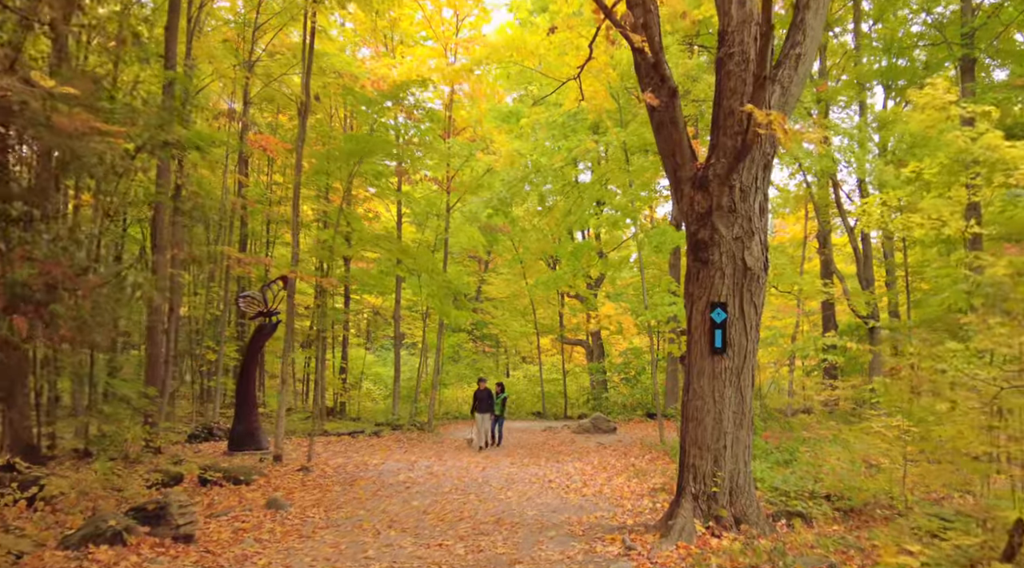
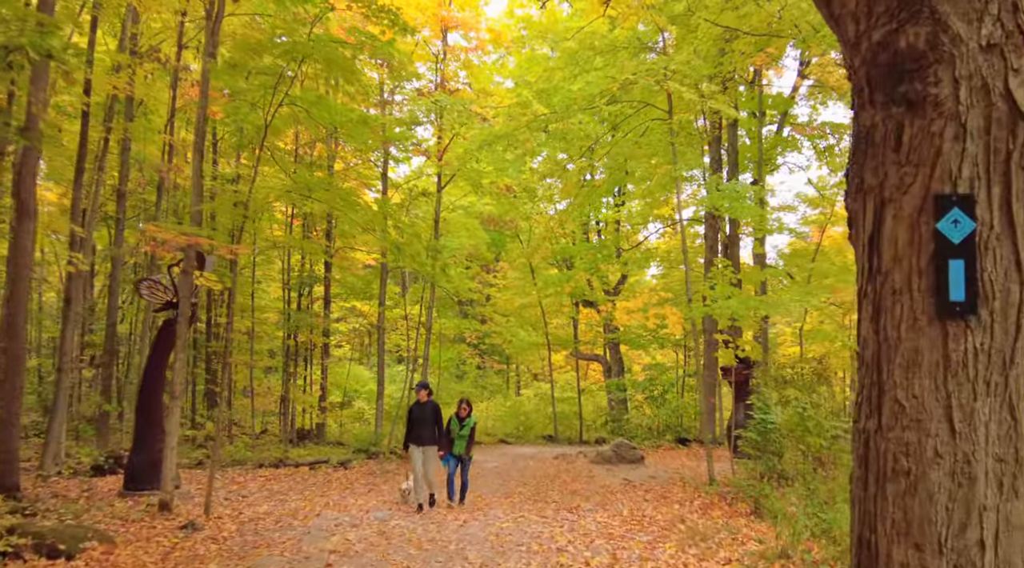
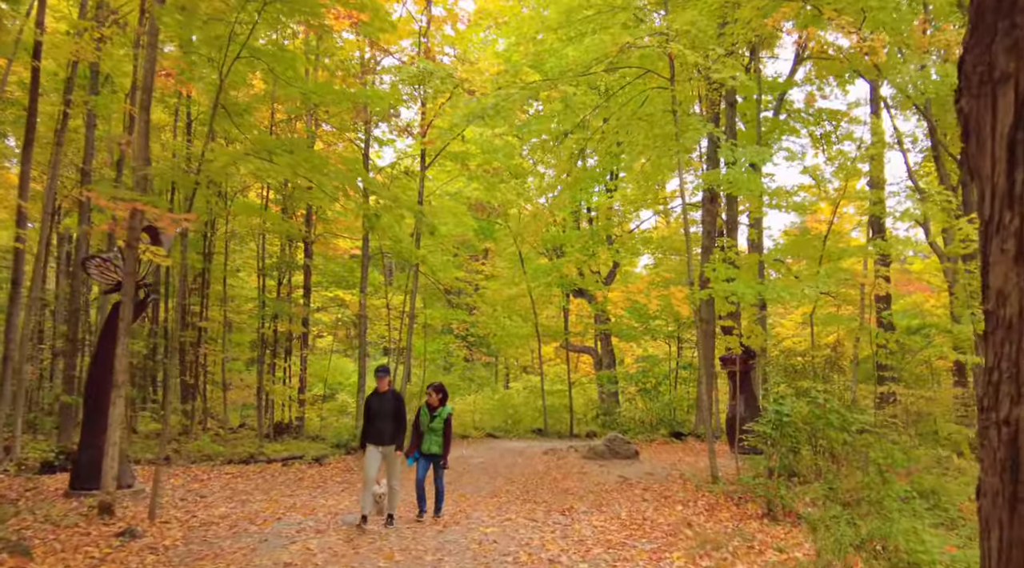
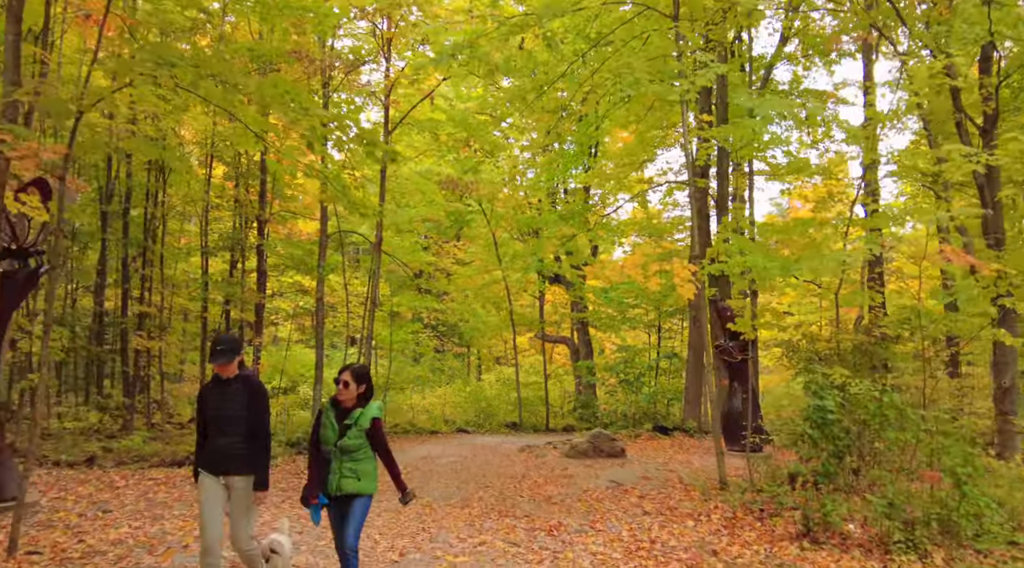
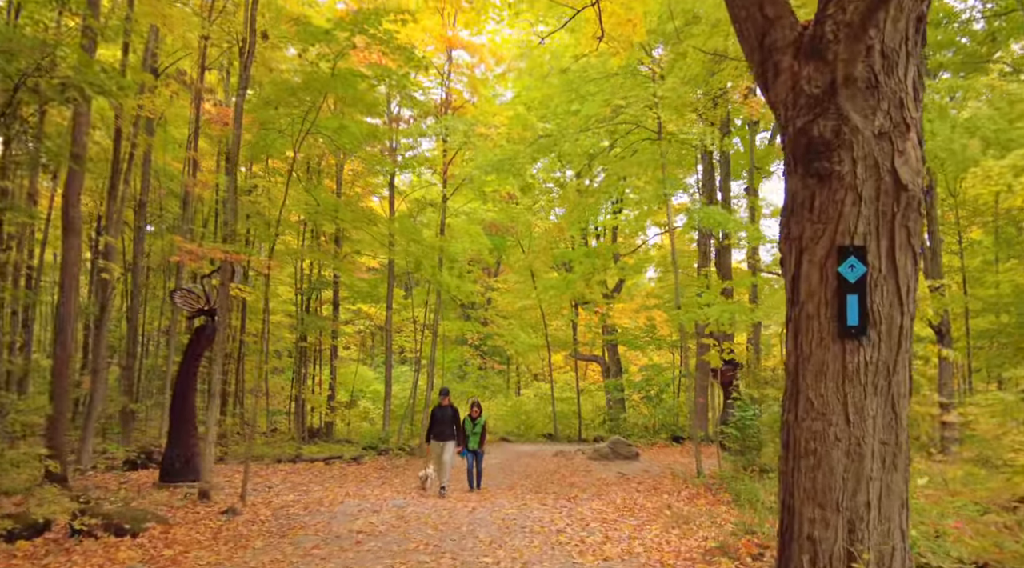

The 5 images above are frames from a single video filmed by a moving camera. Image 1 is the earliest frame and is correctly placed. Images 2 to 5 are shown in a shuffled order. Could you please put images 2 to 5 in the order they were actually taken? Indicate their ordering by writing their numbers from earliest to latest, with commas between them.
5, 2, 3, 4
